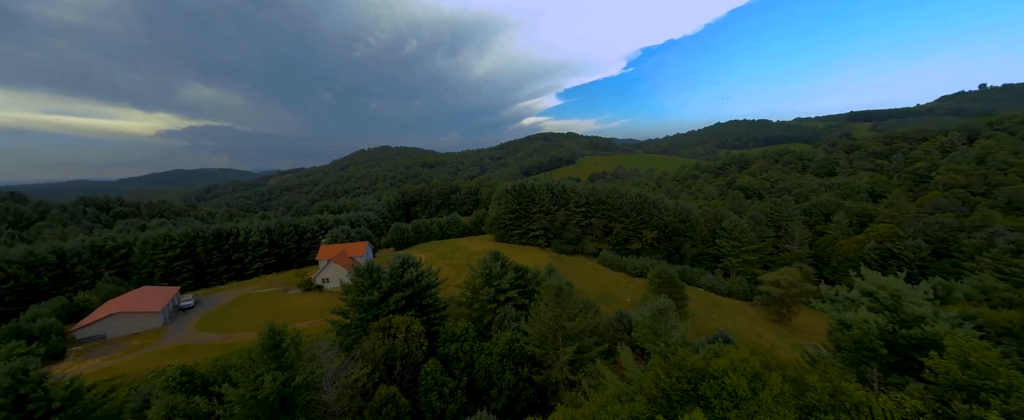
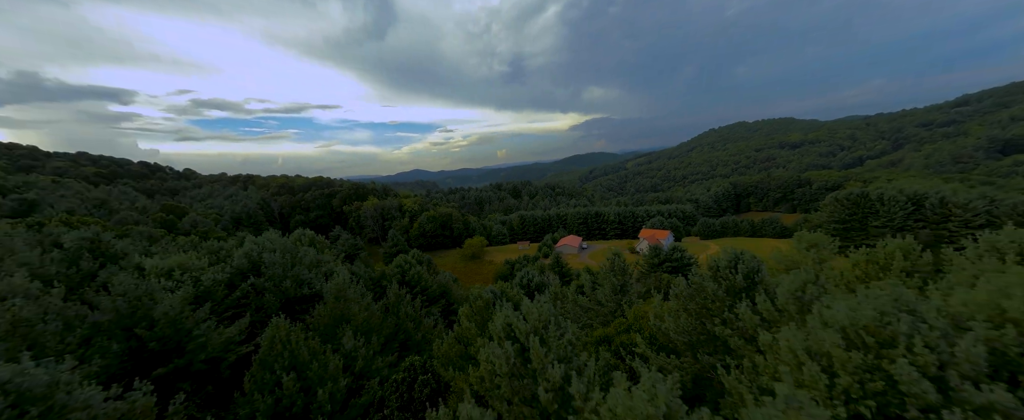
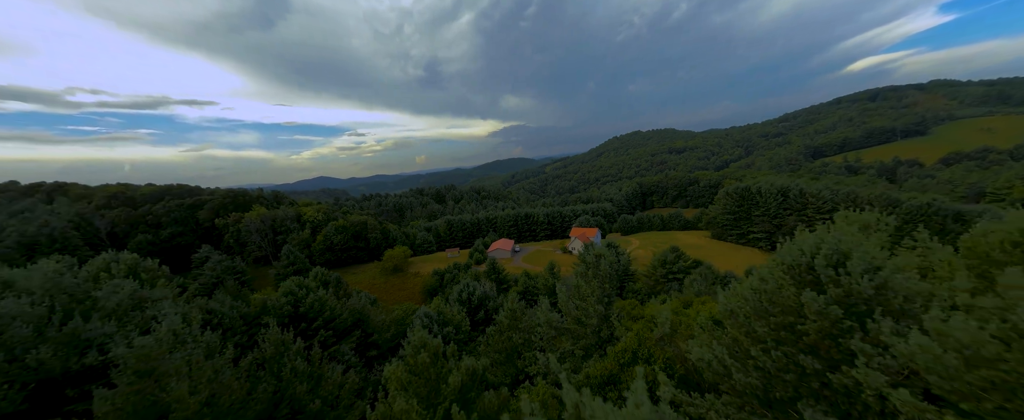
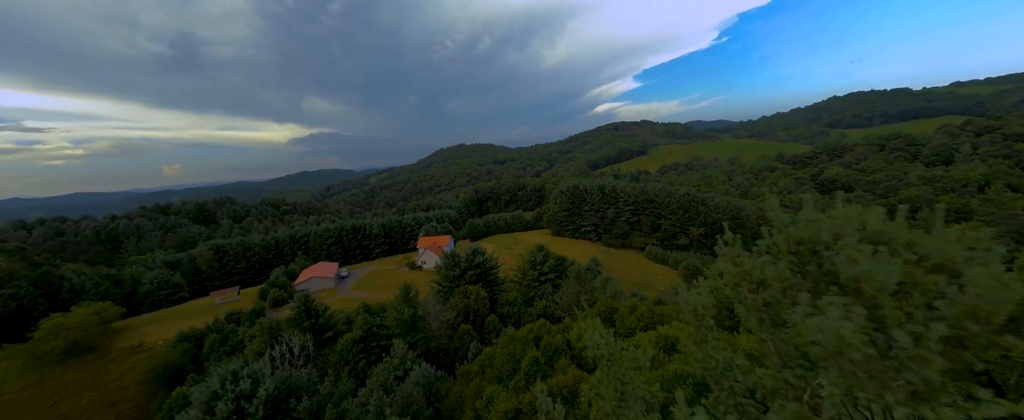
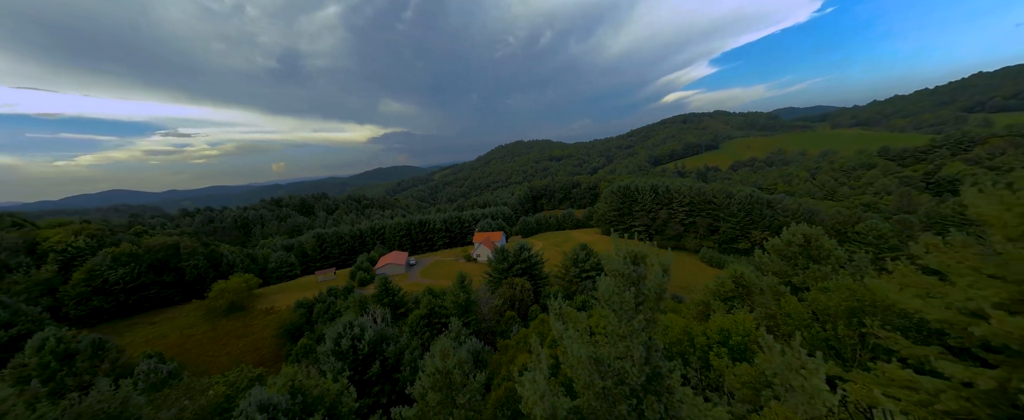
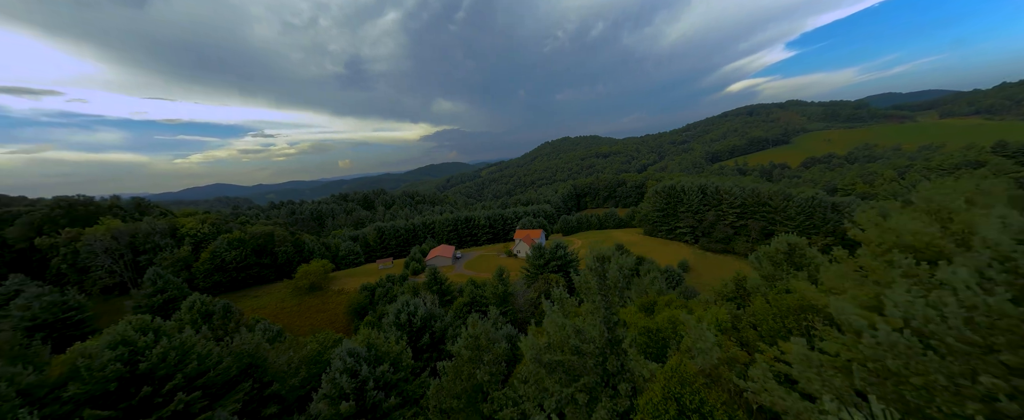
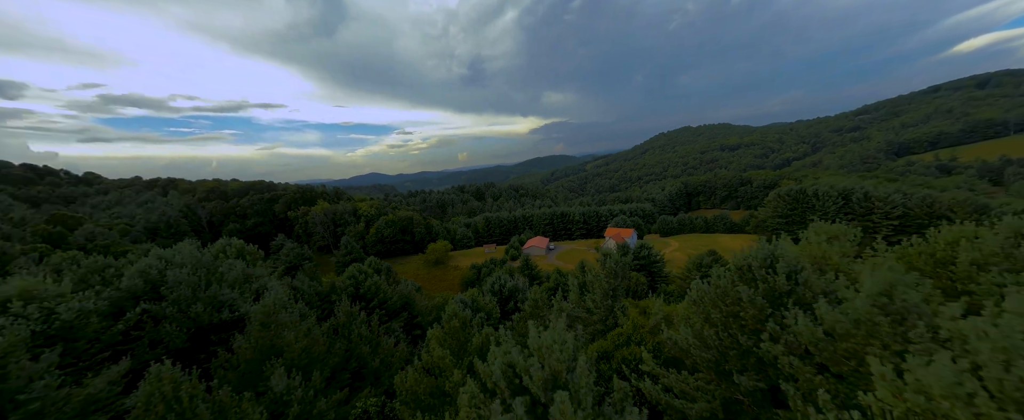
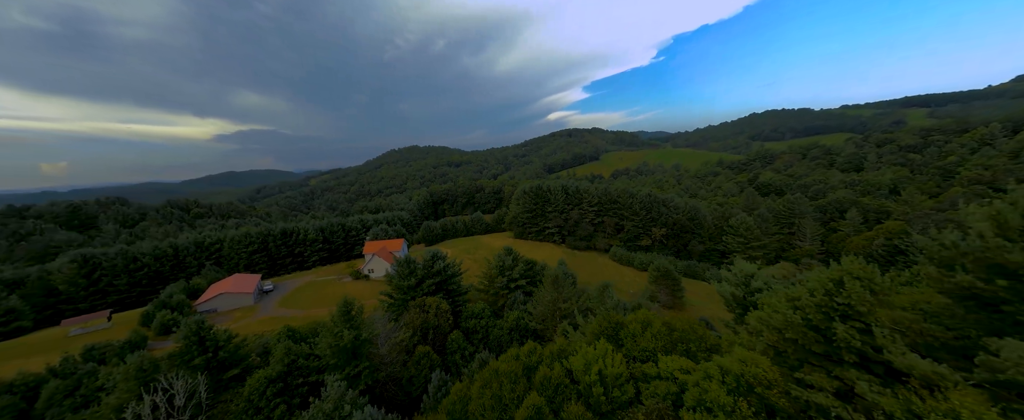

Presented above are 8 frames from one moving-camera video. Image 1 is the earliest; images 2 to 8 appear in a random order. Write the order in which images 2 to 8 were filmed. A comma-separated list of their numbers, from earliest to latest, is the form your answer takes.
8, 4, 5, 6, 3, 7, 2
